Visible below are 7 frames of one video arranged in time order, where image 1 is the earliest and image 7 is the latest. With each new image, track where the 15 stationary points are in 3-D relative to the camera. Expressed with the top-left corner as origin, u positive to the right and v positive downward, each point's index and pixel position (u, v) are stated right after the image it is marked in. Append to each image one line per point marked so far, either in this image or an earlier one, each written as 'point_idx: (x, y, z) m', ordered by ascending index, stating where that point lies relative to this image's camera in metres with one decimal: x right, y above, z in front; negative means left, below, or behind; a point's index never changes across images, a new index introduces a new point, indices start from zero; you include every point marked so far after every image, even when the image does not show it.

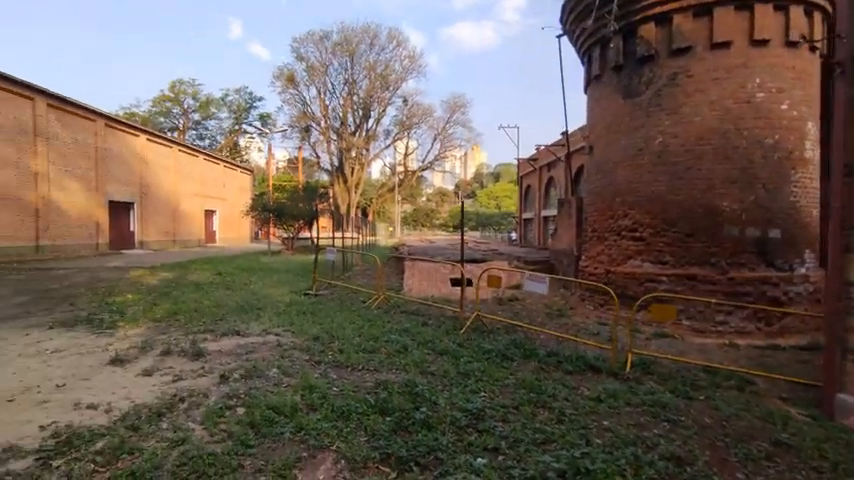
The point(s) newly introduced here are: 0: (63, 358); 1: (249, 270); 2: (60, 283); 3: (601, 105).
0: (-4.2, -1.4, +5.4) m
1: (-6.1, -1.1, +16.0) m
2: (-9.5, -1.1, +12.1) m
3: (+3.6, +2.8, +9.8) m
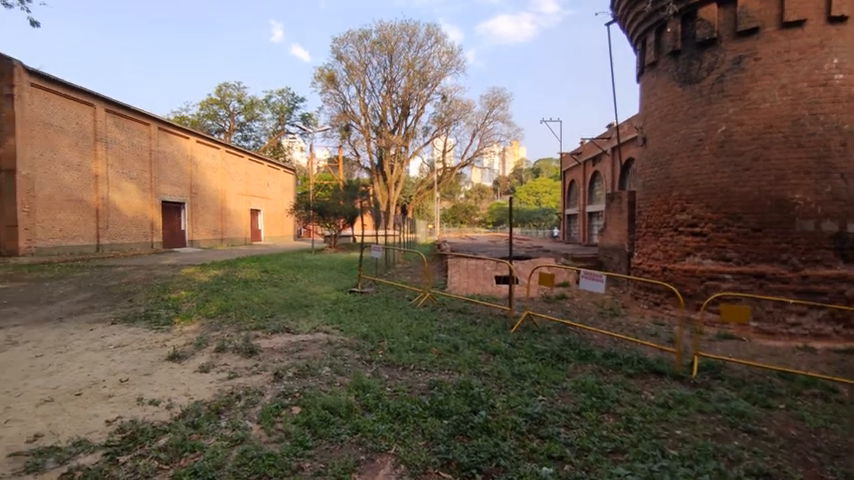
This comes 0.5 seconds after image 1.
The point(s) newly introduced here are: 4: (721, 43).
0: (-3.6, -1.3, +5.5) m
1: (-4.7, -1.0, +16.3) m
2: (-8.4, -1.1, +12.7) m
3: (+4.5, +2.9, +9.3) m
4: (+5.0, +3.4, +8.1) m
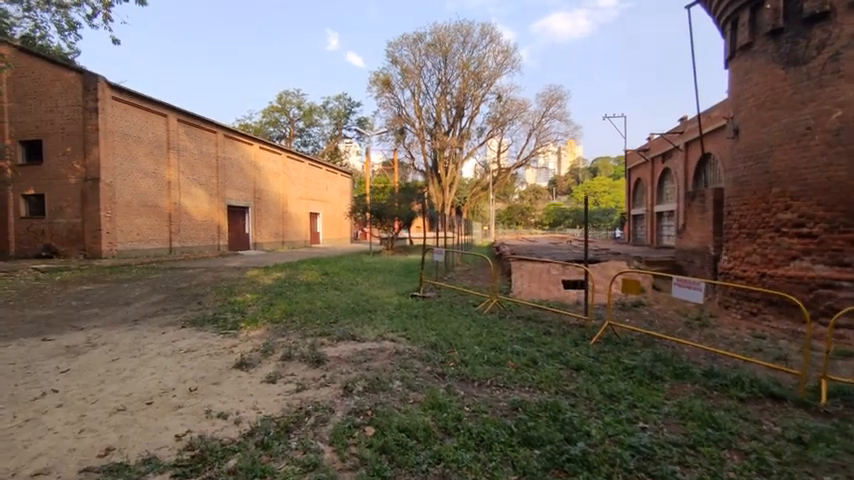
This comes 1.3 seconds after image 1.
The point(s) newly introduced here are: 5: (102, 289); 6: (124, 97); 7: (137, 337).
0: (-2.7, -1.4, +5.5) m
1: (-2.6, -1.1, +16.3) m
2: (-6.7, -1.2, +13.2) m
3: (+5.7, +2.8, +8.3) m
4: (+6.1, +3.3, +7.1) m
5: (-8.0, -1.2, +11.6) m
6: (-11.6, +5.5, +18.1) m
7: (-4.1, -1.4, +6.6) m
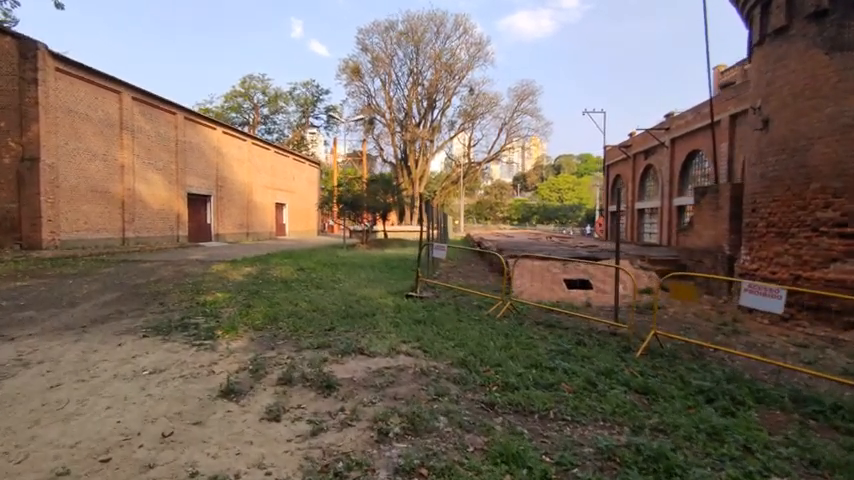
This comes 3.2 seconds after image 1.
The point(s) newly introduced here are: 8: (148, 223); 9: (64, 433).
0: (-2.4, -1.3, +4.2) m
1: (-3.1, -0.8, +15.1) m
2: (-6.9, -0.9, +11.6) m
3: (+5.9, +2.9, +7.7) m
4: (+6.3, +3.3, +6.4) m
5: (-8.1, -1.0, +9.9) m
6: (-12.2, +5.9, +16.0) m
7: (-3.9, -1.3, +5.3) m
8: (-11.7, +0.7, +19.7) m
9: (-2.5, -1.3, +3.3) m
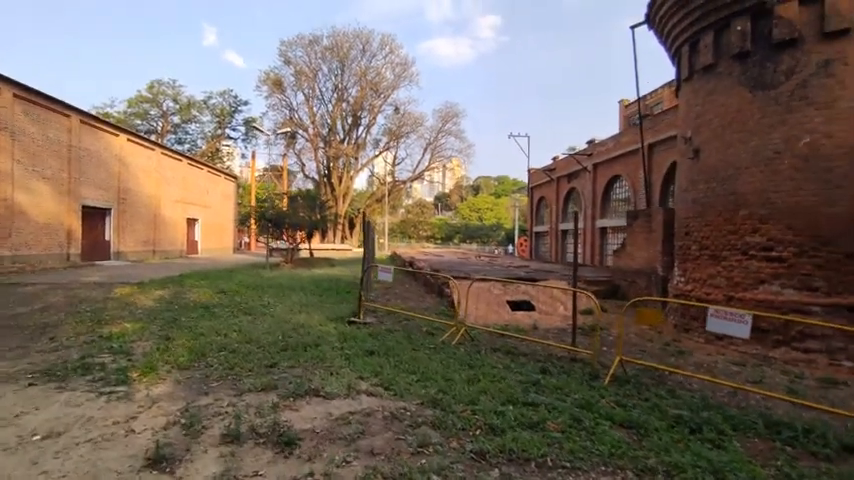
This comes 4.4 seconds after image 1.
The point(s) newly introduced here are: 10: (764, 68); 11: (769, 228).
0: (-2.5, -1.5, +3.3) m
1: (-5.1, -1.4, +13.8) m
2: (-8.2, -1.4, +9.7) m
3: (+5.0, +2.5, +8.2) m
4: (+5.7, +3.0, +7.1) m
5: (-9.2, -1.3, +7.9) m
6: (-14.1, +5.3, +13.5) m
7: (-4.2, -1.5, +4.1) m
8: (-14.4, 0.0, +17.0) m
9: (-2.5, -1.5, +2.3) m
10: (+5.4, +2.8, +7.5) m
11: (+5.4, +0.2, +7.4) m
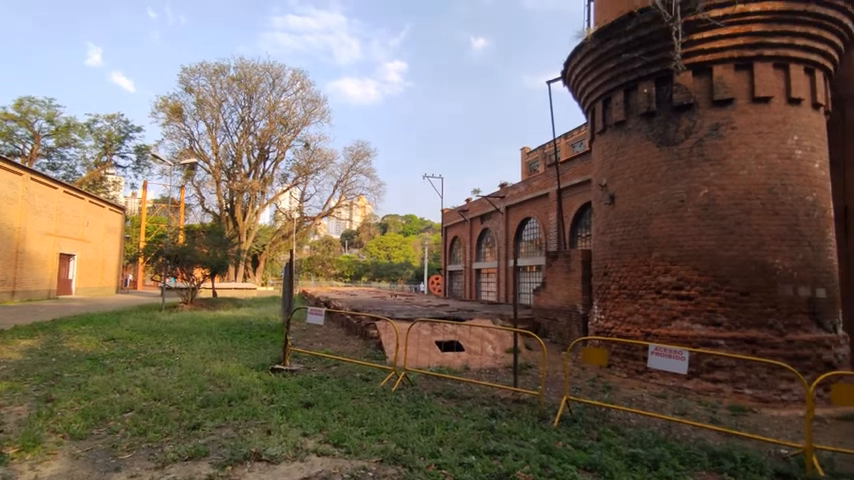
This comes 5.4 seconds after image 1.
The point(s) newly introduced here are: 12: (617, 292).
0: (-2.6, -1.7, +2.4) m
1: (-7.2, -2.5, +12.2) m
2: (-9.5, -2.0, +7.6) m
3: (+3.8, +1.7, +9.1) m
4: (+4.7, +2.3, +8.1) m
5: (-10.0, -1.8, +5.6) m
6: (-16.0, +4.5, +10.7) m
7: (-4.3, -1.7, +2.9) m
8: (-16.9, -1.1, +13.6) m
9: (-2.4, -1.6, +1.5) m
10: (+4.3, +2.1, +8.4) m
11: (+4.4, -0.5, +8.2) m
12: (+3.6, -1.0, +9.1) m
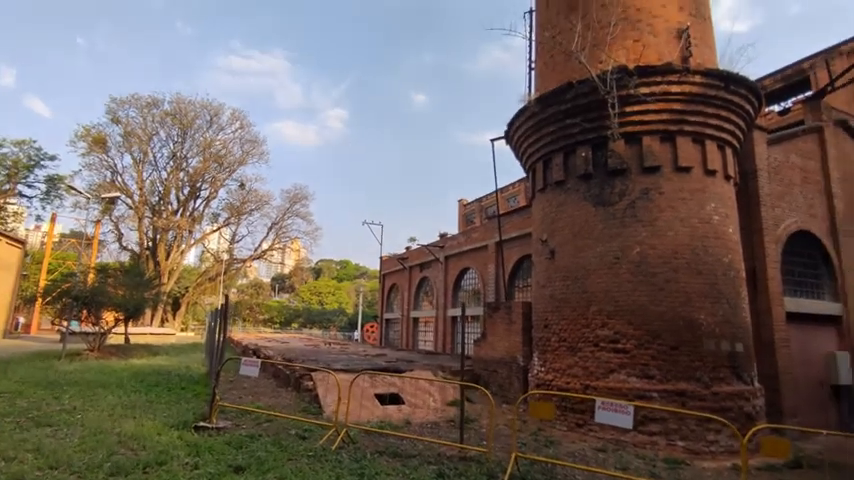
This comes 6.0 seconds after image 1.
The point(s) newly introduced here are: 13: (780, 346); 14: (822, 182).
0: (-2.7, -1.9, +1.8) m
1: (-8.6, -3.4, +10.8) m
2: (-10.3, -2.4, +6.0) m
3: (+2.8, +0.6, +9.6) m
4: (+3.8, +1.3, +8.8) m
5: (-10.5, -2.0, +3.9) m
6: (-17.0, +4.0, +8.7) m
7: (-4.5, -1.9, +2.0) m
8: (-18.4, -1.8, +11.0) m
9: (-2.4, -1.7, +0.9) m
10: (+3.4, +1.0, +9.1) m
11: (+3.4, -1.5, +8.5) m
12: (+2.5, -2.1, +9.3) m
13: (+7.7, -2.3, +10.2) m
14: (+10.3, +1.5, +12.2) m
